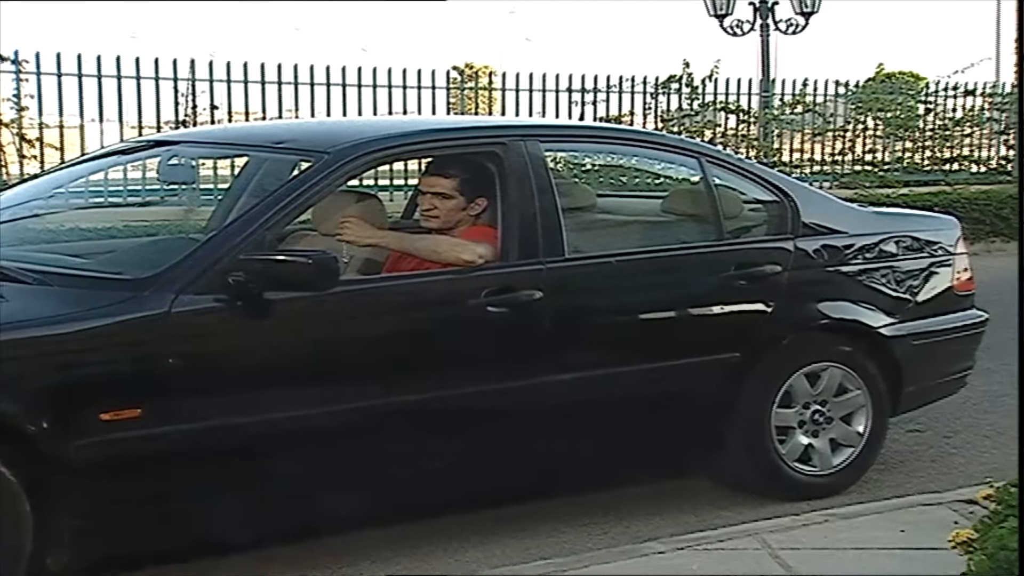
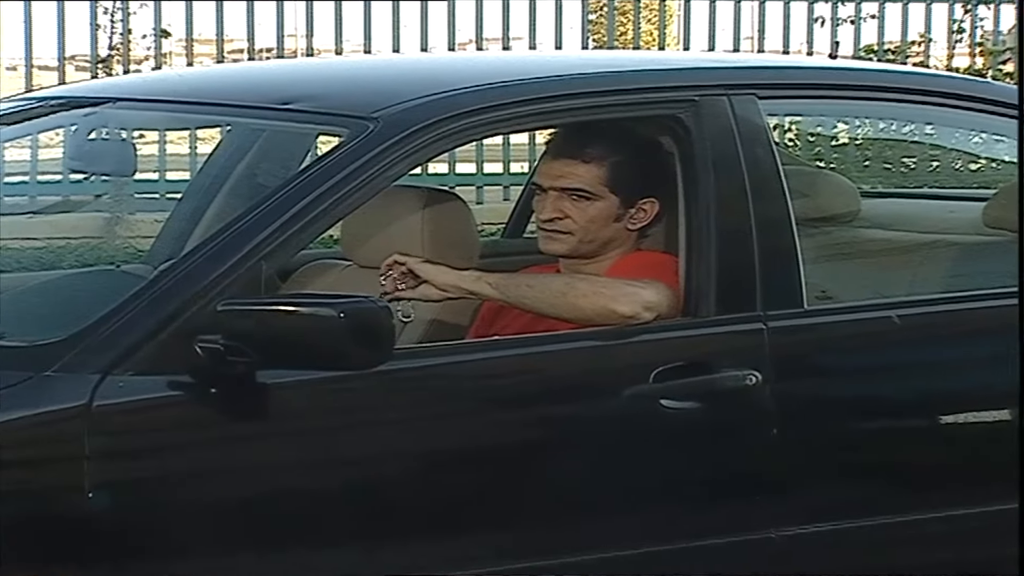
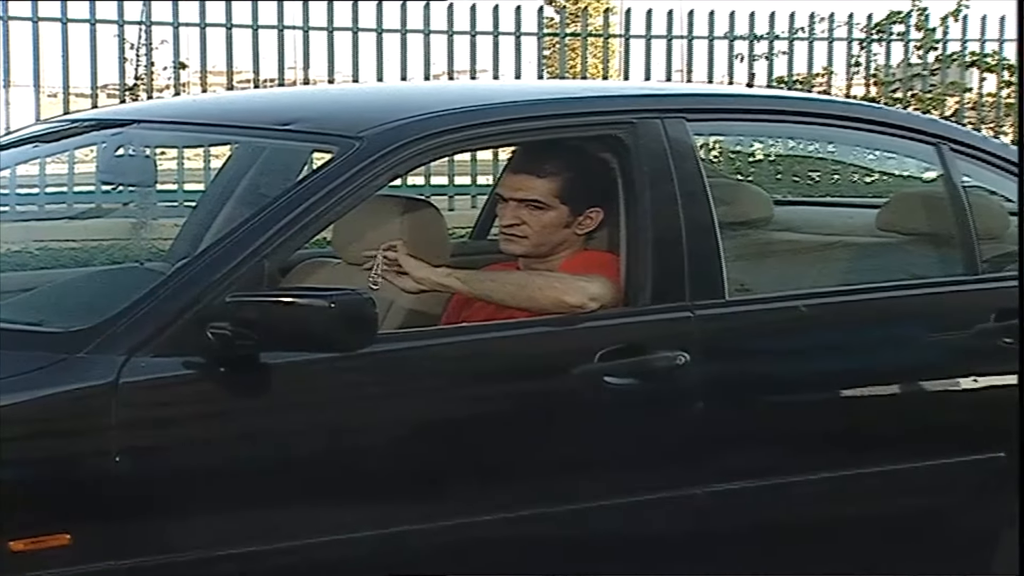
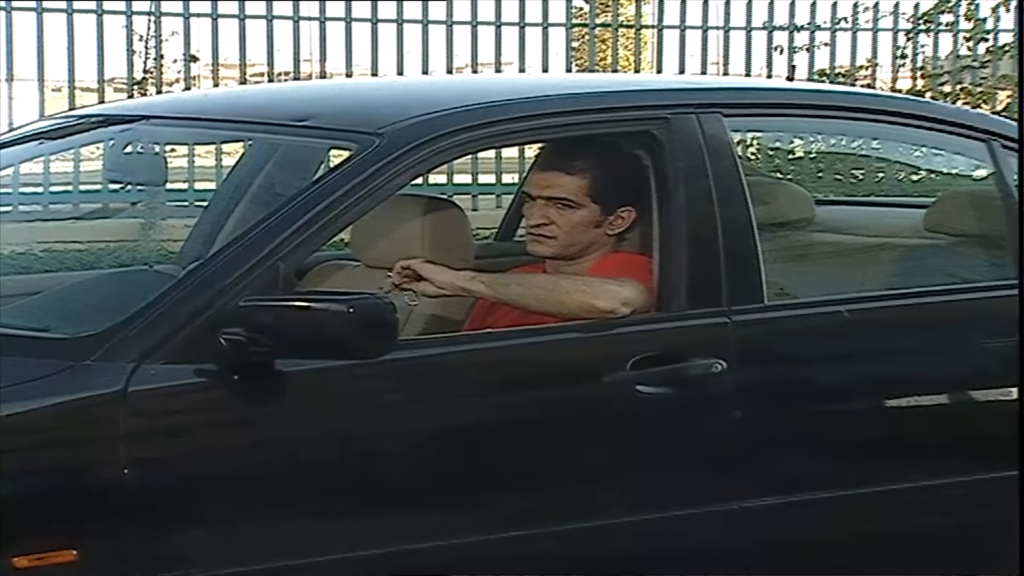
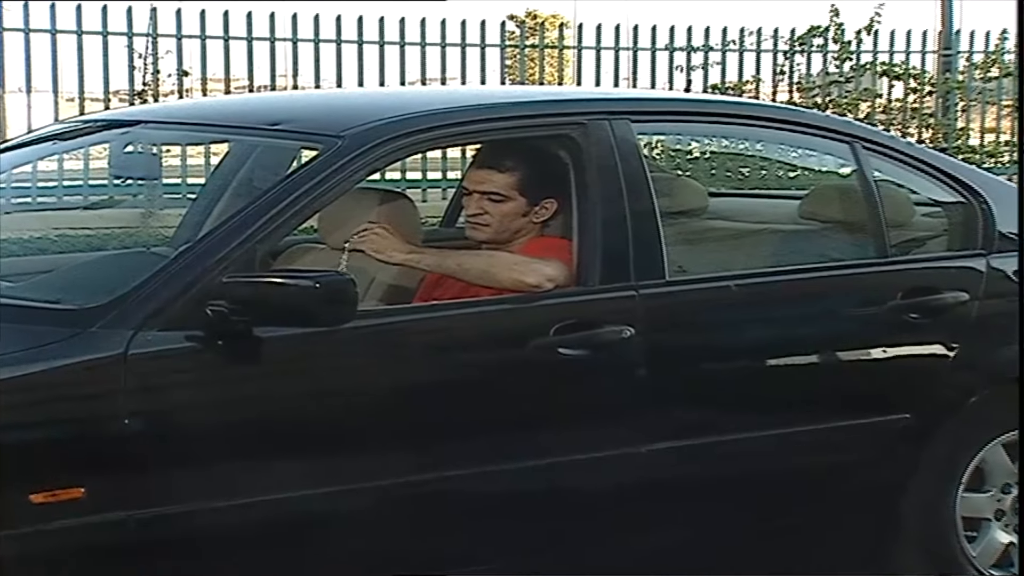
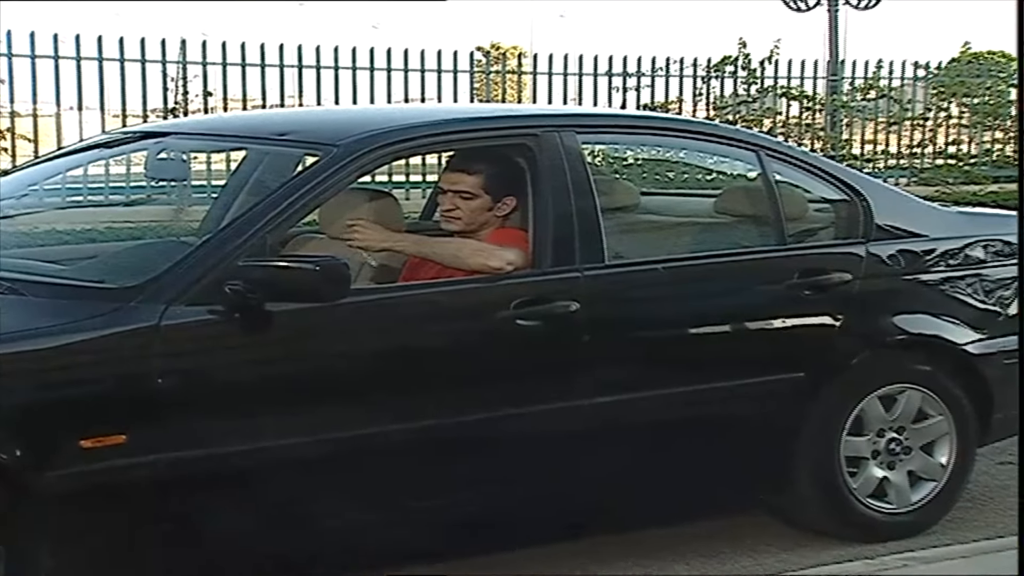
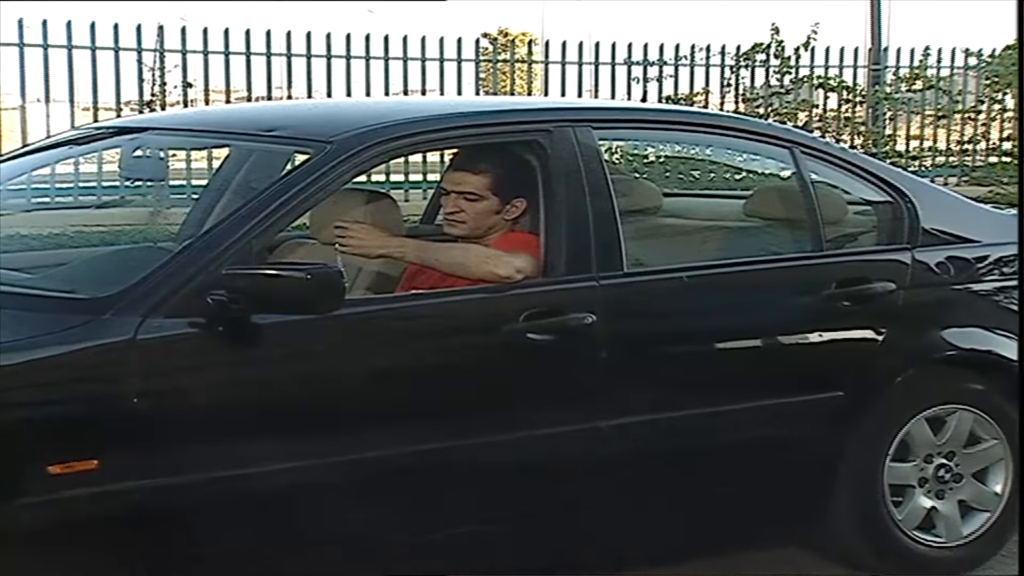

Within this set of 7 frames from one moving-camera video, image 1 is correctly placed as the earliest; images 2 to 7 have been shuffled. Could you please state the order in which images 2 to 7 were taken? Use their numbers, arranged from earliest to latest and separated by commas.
6, 7, 5, 3, 4, 2
